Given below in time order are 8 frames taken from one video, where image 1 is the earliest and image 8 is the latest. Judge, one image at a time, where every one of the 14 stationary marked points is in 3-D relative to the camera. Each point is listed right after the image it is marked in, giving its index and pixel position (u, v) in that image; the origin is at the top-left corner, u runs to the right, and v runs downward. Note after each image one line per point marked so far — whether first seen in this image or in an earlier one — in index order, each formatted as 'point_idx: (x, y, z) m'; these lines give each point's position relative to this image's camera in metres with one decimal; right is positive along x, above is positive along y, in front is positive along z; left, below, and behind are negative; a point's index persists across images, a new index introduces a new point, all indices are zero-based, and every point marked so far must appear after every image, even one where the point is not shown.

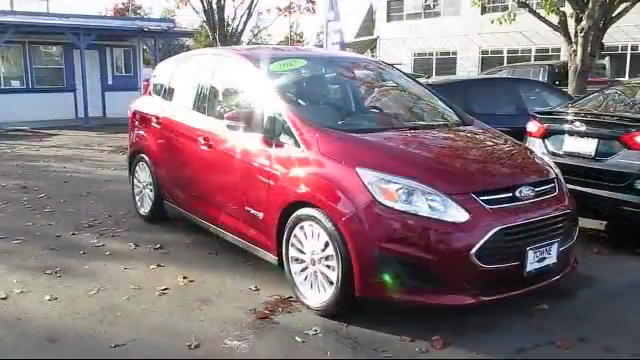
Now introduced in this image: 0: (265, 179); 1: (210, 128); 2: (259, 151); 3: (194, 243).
0: (-0.4, 0.0, +4.3) m
1: (-0.9, +0.4, +5.1) m
2: (-0.5, +0.2, +4.5) m
3: (-1.1, -0.6, +5.5) m
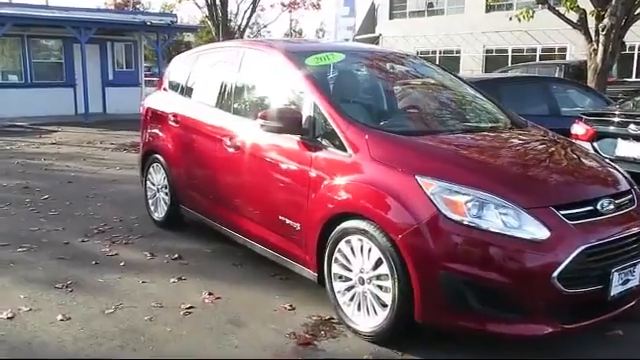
0: (-0.1, 0.0, +3.9) m
1: (-0.6, +0.4, +4.6) m
2: (-0.2, +0.2, +4.0) m
3: (-0.9, -0.6, +5.1) m
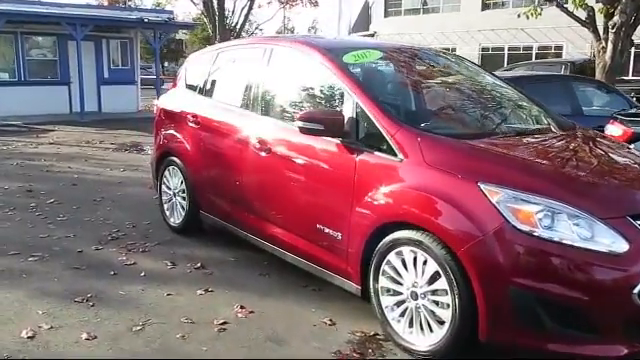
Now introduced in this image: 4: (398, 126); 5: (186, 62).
0: (+0.1, -0.1, +3.6) m
1: (-0.4, +0.4, +4.3) m
2: (+0.1, +0.1, +3.7) m
3: (-0.6, -0.6, +4.8) m
4: (+0.4, +0.3, +3.5) m
5: (-1.2, +1.1, +5.8) m
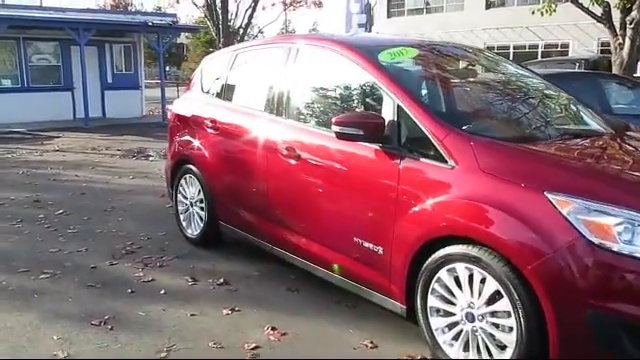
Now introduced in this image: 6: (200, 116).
0: (+0.4, -0.1, +3.3) m
1: (-0.2, +0.3, +4.0) m
2: (+0.3, +0.1, +3.4) m
3: (-0.4, -0.7, +4.5) m
4: (+0.7, +0.3, +3.2) m
5: (-1.0, +1.1, +5.5) m
6: (-1.0, +0.5, +5.1) m
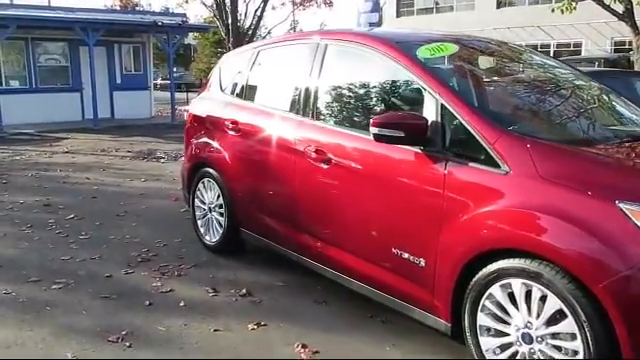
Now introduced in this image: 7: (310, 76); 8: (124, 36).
0: (+0.5, -0.1, +3.1) m
1: (0.0, +0.3, +3.8) m
2: (+0.5, +0.1, +3.2) m
3: (-0.2, -0.7, +4.2) m
4: (+0.8, +0.2, +2.9) m
5: (-0.8, +1.0, +5.3) m
6: (-0.8, +0.5, +4.8) m
7: (-0.1, +0.7, +4.1) m
8: (-5.8, +4.2, +17.9) m
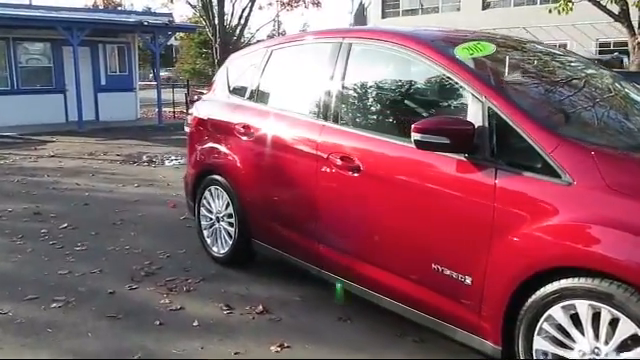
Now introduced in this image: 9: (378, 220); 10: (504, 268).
0: (+0.7, -0.2, +2.8) m
1: (+0.2, +0.2, +3.5) m
2: (+0.6, 0.0, +2.9) m
3: (-0.1, -0.8, +4.0) m
4: (+1.0, +0.2, +2.6) m
5: (-0.7, +1.0, +5.0) m
6: (-0.7, +0.4, +4.5) m
7: (+0.1, +0.6, +3.8) m
8: (-6.0, +4.1, +17.5) m
9: (+0.3, -0.2, +3.3) m
10: (+0.8, -0.4, +2.7) m
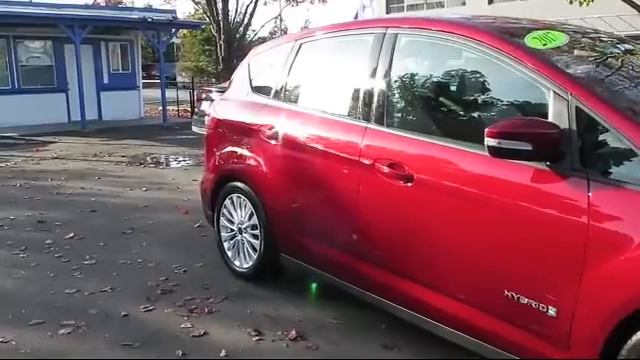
0: (+0.9, -0.2, +2.4) m
1: (+0.4, +0.2, +3.1) m
2: (+0.9, 0.0, +2.5) m
3: (+0.2, -0.8, +3.5) m
4: (+1.2, +0.1, +2.2) m
5: (-0.5, +0.9, +4.5) m
6: (-0.5, +0.4, +4.1) m
7: (+0.3, +0.6, +3.4) m
8: (-5.8, +4.1, +17.0) m
9: (+0.5, -0.3, +2.9) m
10: (+1.0, -0.4, +2.3) m
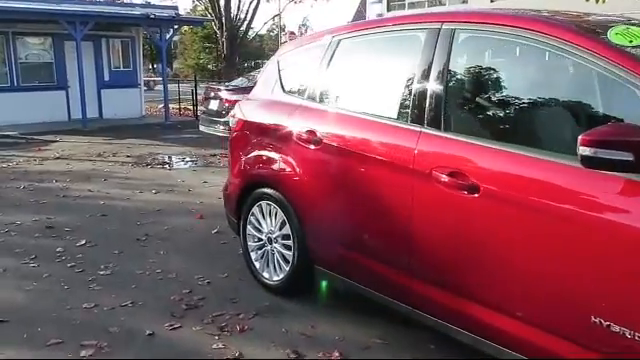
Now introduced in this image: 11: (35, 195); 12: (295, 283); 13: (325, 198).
0: (+1.2, -0.3, +2.1) m
1: (+0.6, +0.1, +2.8) m
2: (+1.1, -0.1, +2.2) m
3: (+0.4, -0.9, +3.2) m
4: (+1.5, +0.1, +1.9) m
5: (-0.3, +0.9, +4.2) m
6: (-0.2, +0.3, +3.8) m
7: (+0.5, +0.5, +3.1) m
8: (-5.7, +4.1, +16.7) m
9: (+0.8, -0.3, +2.6) m
10: (+1.3, -0.5, +2.0) m
11: (-3.4, -0.2, +7.3) m
12: (-0.2, -0.7, +3.9) m
13: (0.0, -0.1, +3.5) m
